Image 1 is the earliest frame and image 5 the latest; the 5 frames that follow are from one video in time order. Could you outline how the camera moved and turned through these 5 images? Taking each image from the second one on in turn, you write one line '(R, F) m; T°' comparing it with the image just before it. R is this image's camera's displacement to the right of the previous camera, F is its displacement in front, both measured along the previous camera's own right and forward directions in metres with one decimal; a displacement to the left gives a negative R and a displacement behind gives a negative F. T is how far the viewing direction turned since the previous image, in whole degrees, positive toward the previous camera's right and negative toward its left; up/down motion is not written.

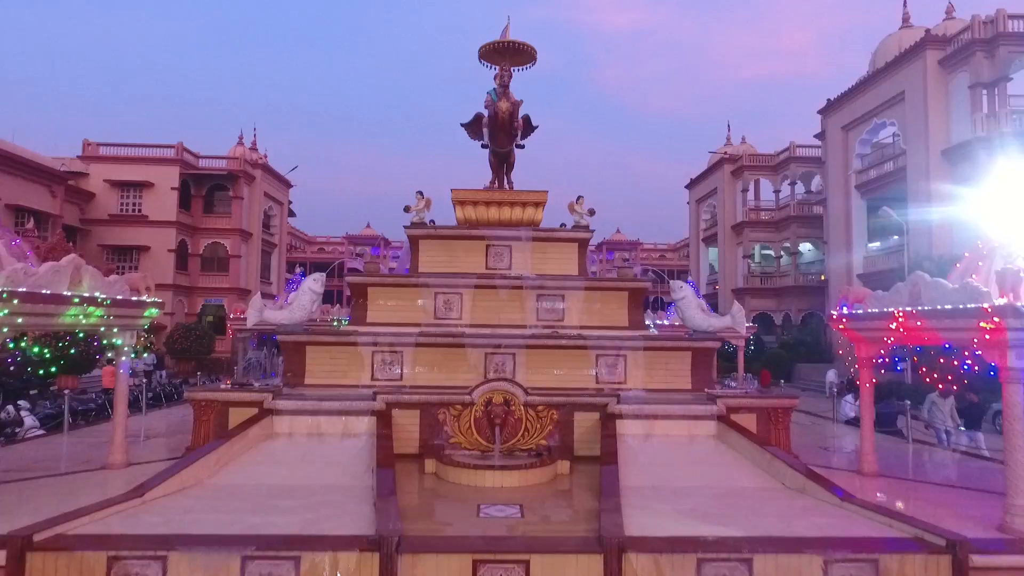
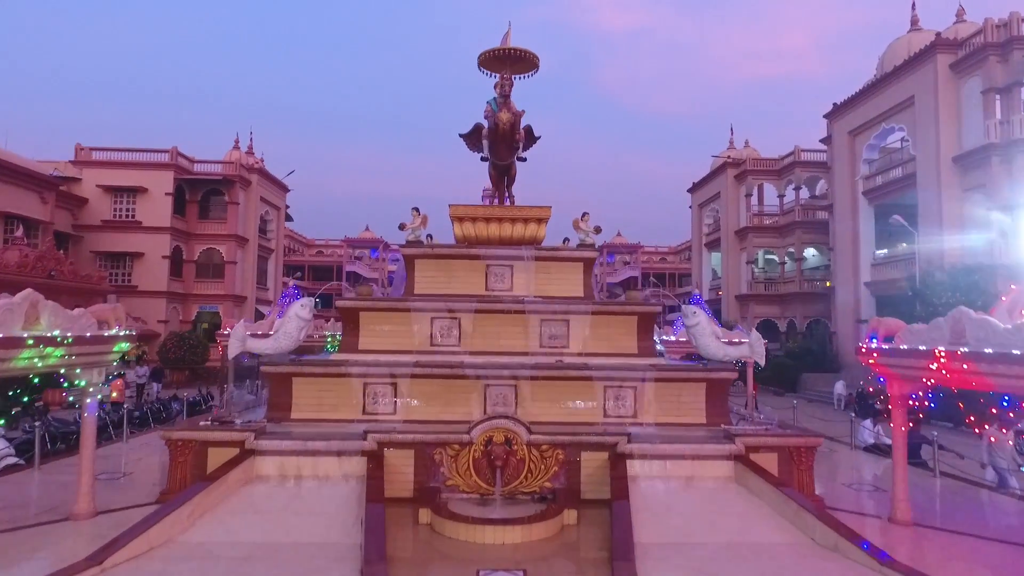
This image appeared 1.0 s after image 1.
(0.0, +0.6) m; 0°
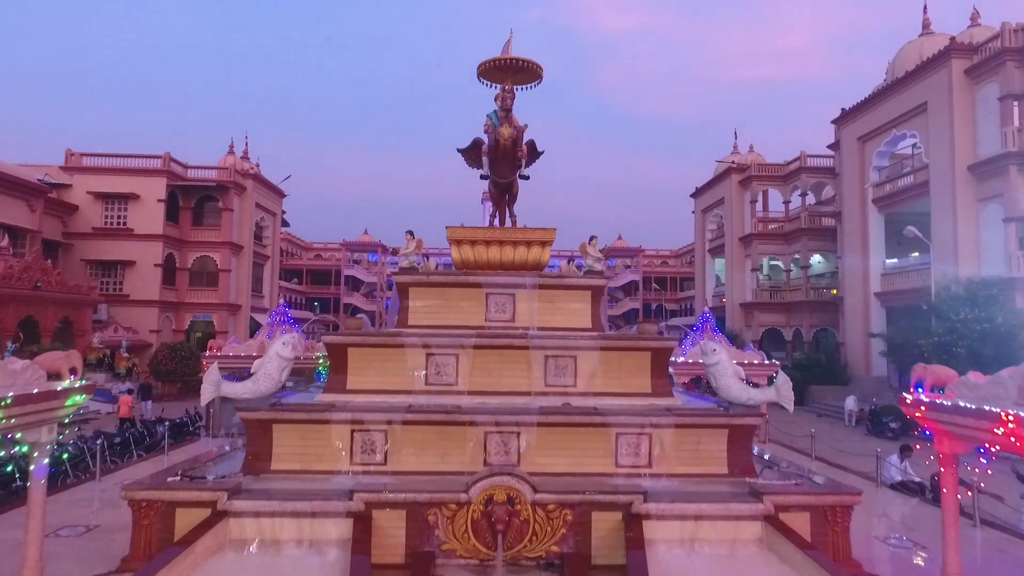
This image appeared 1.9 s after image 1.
(0.0, +0.8) m; 0°
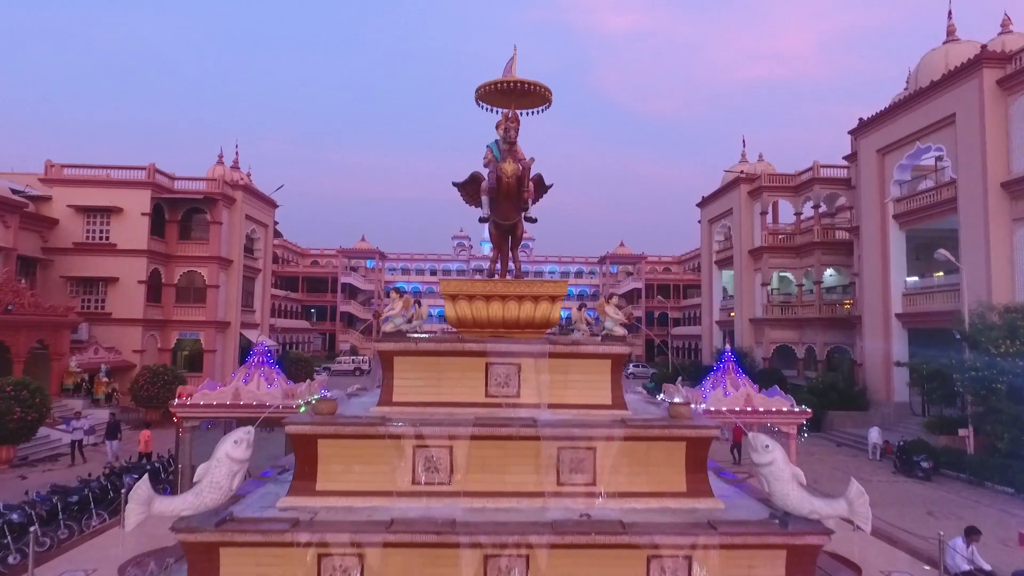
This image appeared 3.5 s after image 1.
(0.0, +1.5) m; 0°
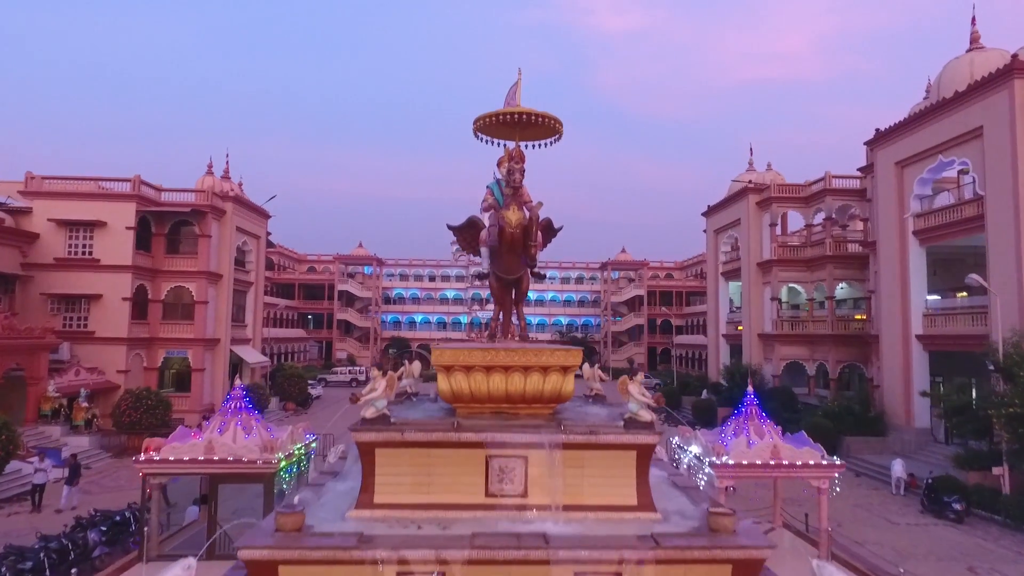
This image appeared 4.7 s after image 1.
(0.0, +1.3) m; 0°
